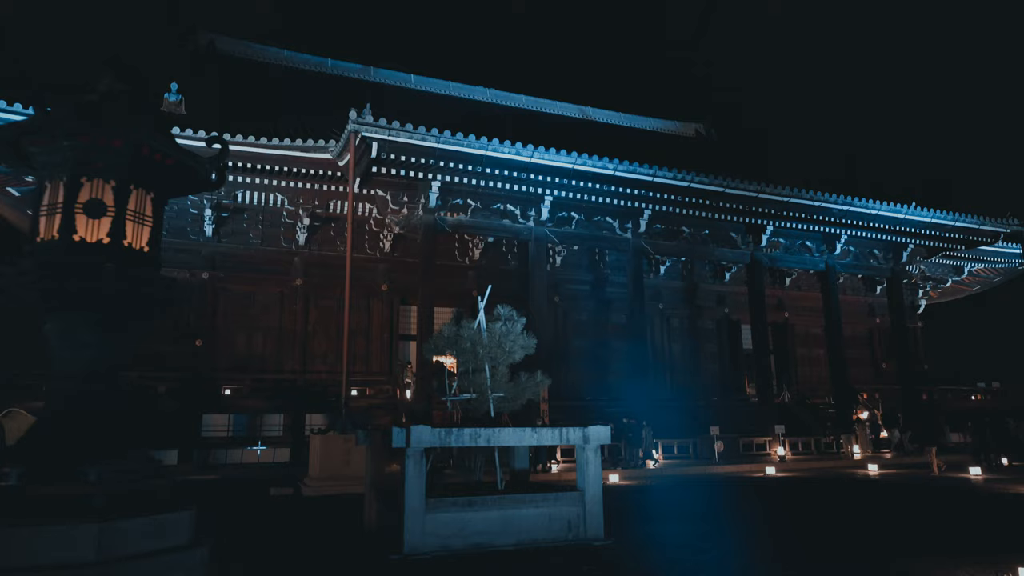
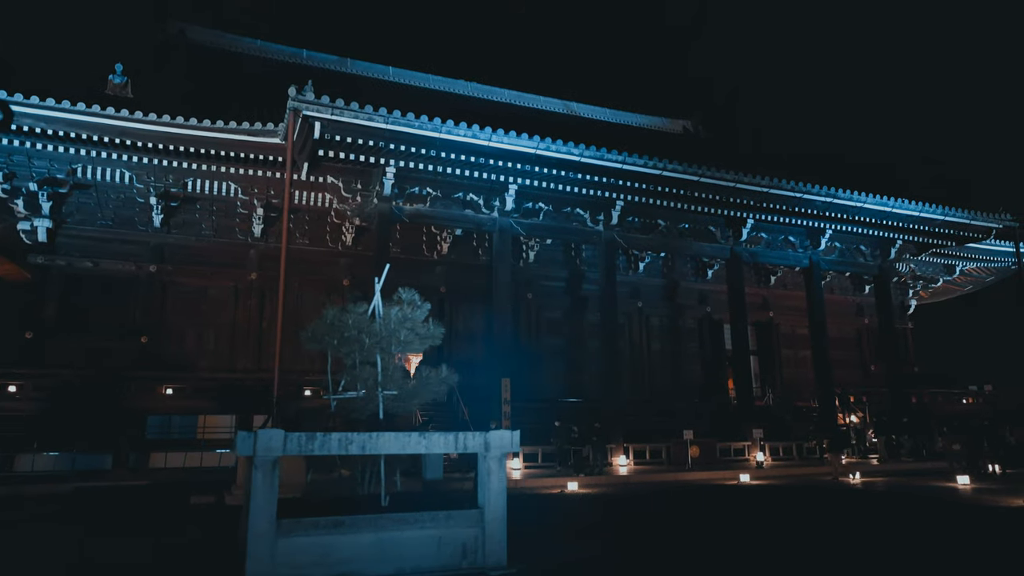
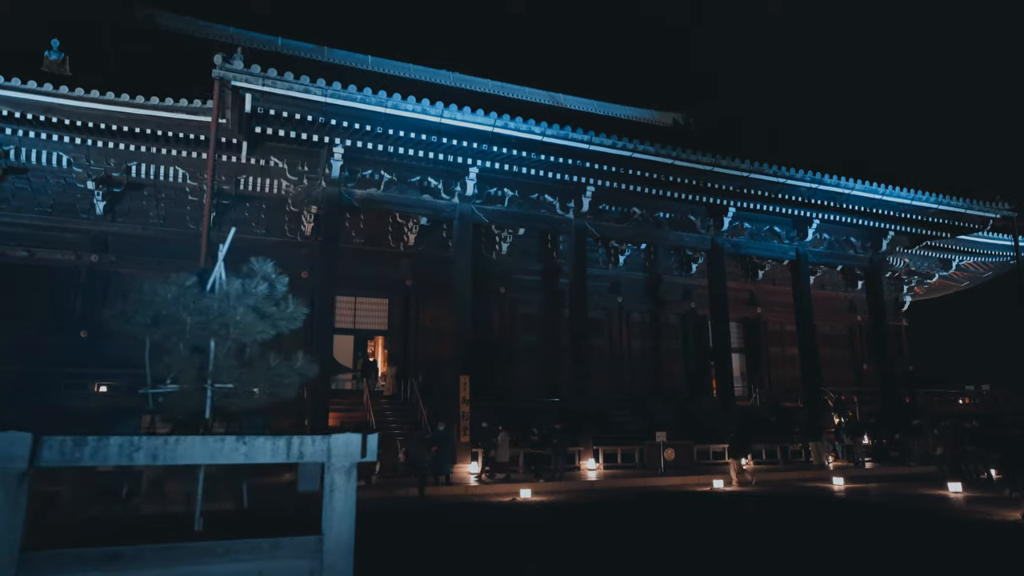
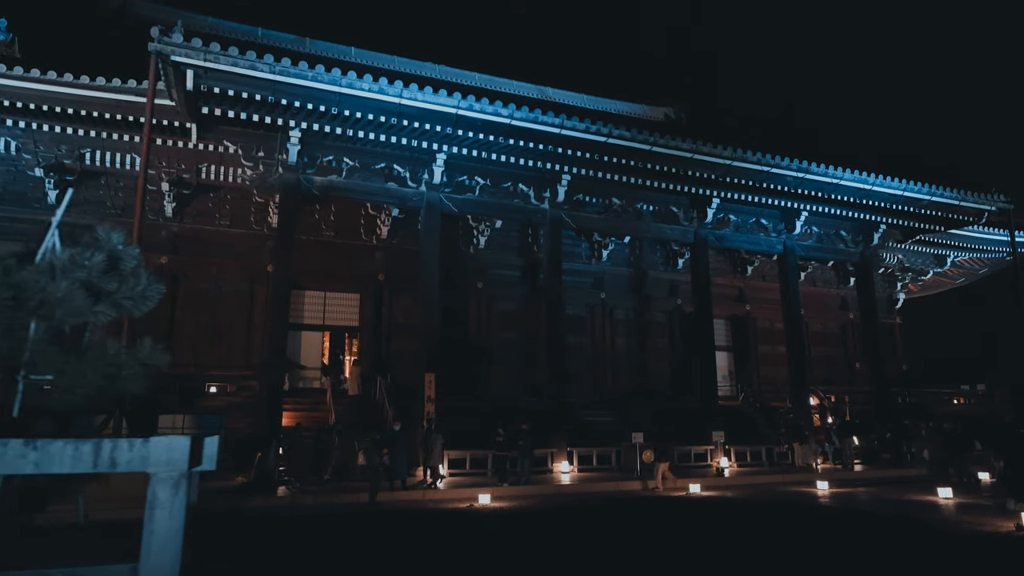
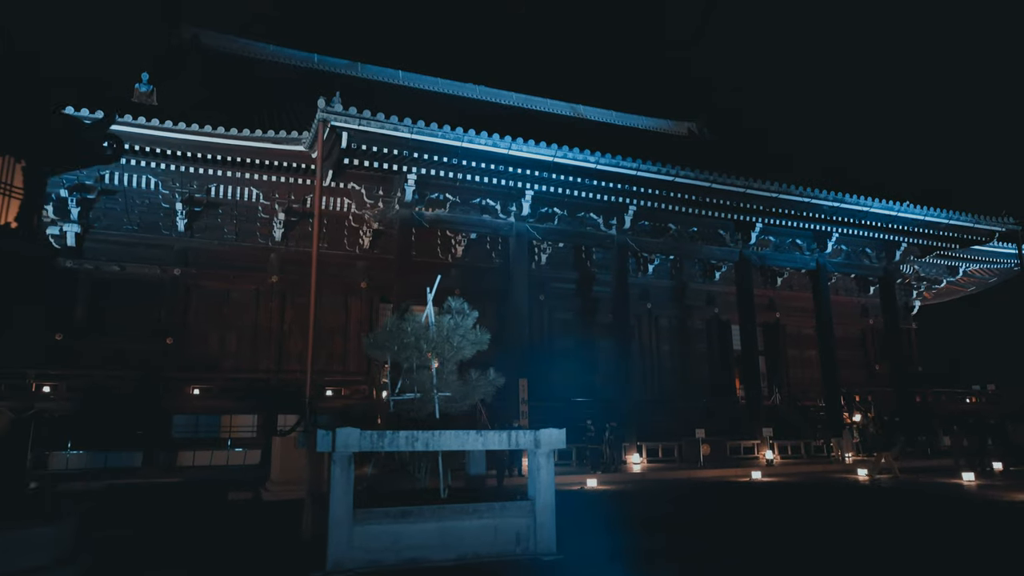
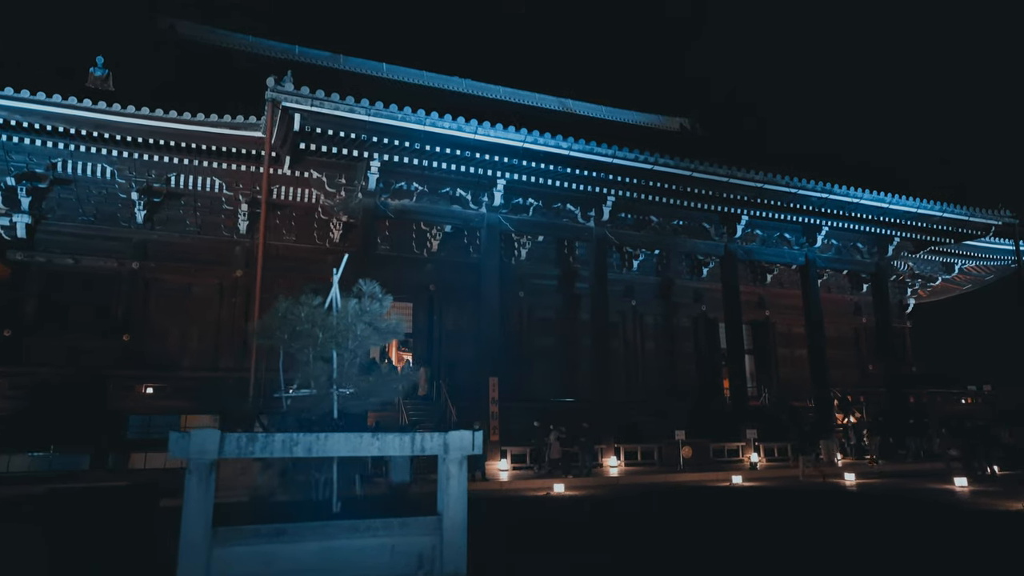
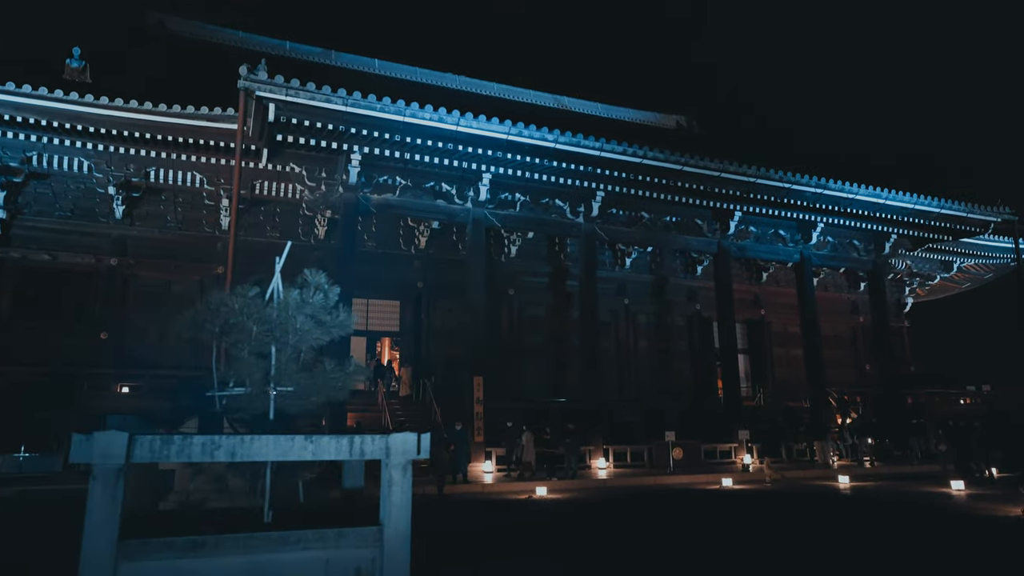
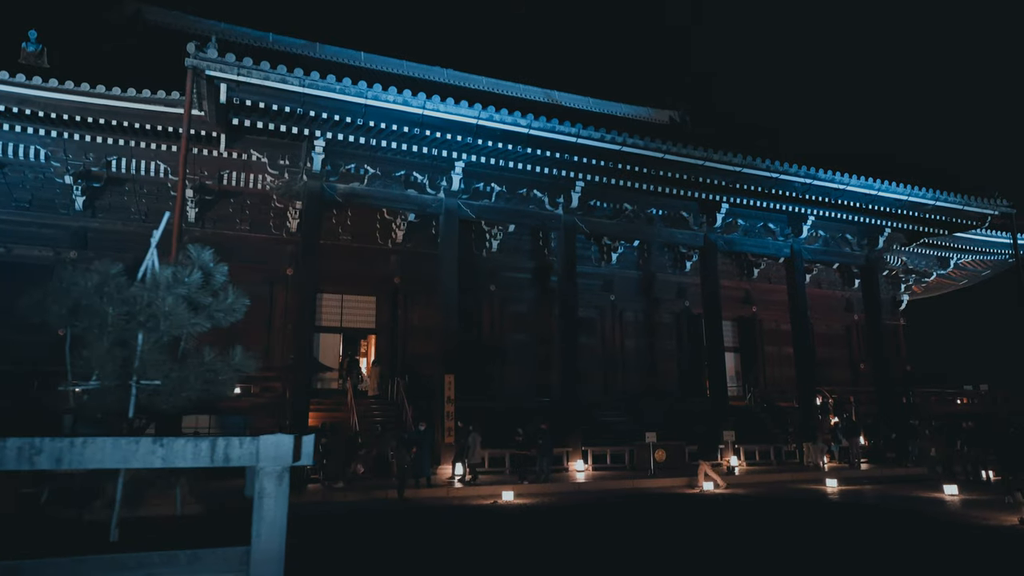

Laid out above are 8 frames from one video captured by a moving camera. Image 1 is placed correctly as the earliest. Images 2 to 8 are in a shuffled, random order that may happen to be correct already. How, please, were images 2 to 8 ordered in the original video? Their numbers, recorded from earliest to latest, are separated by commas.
5, 2, 6, 7, 3, 8, 4
